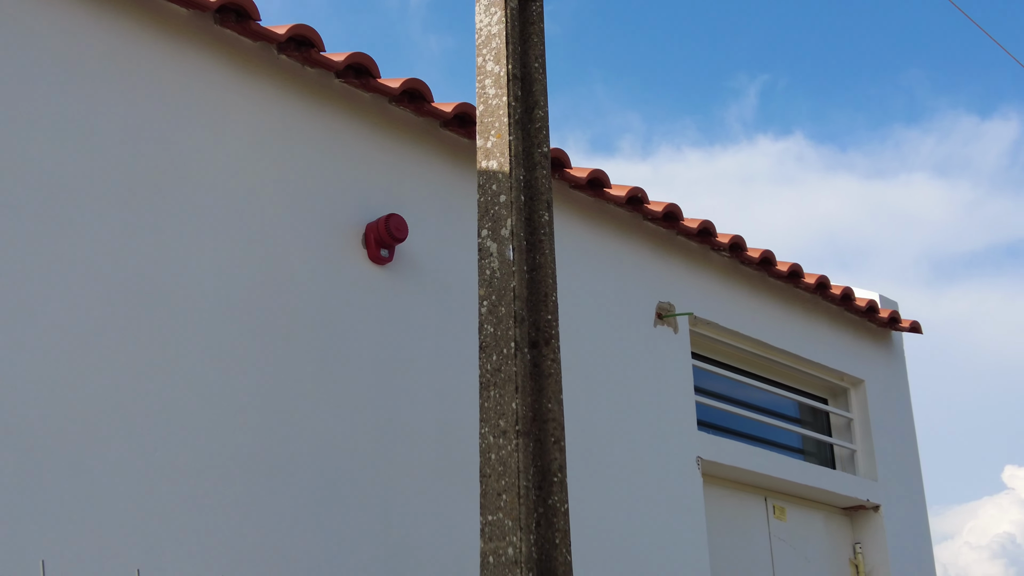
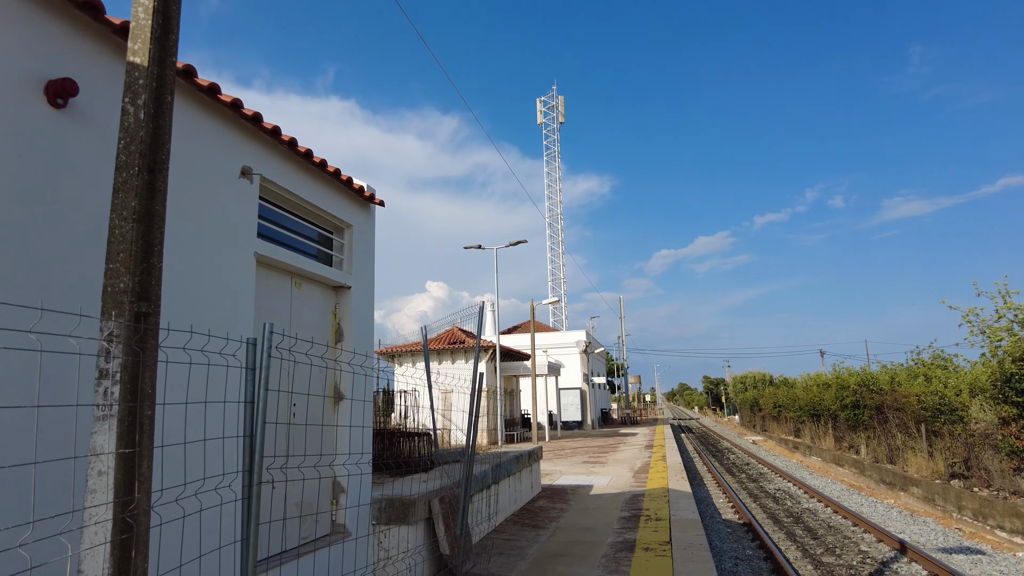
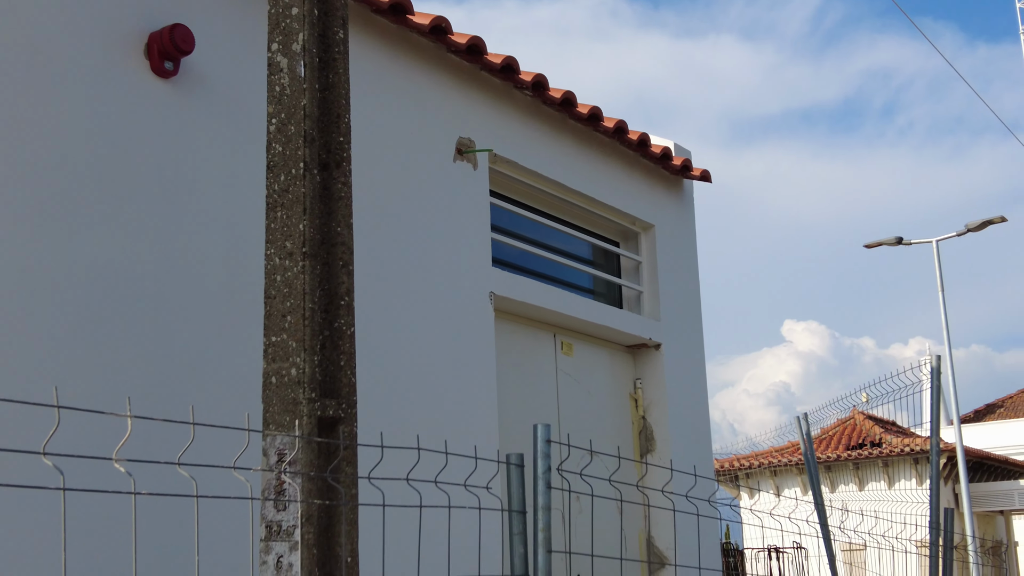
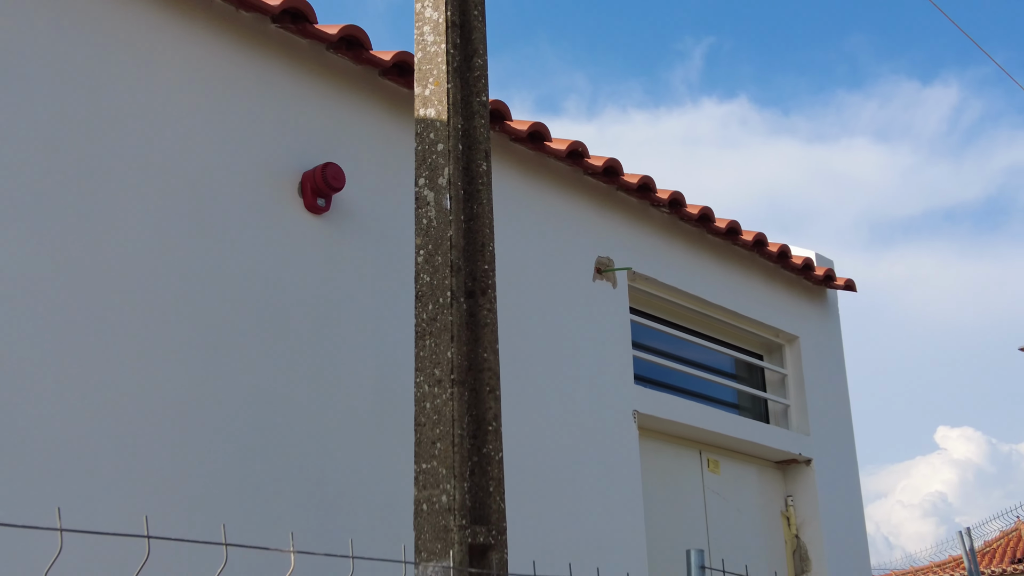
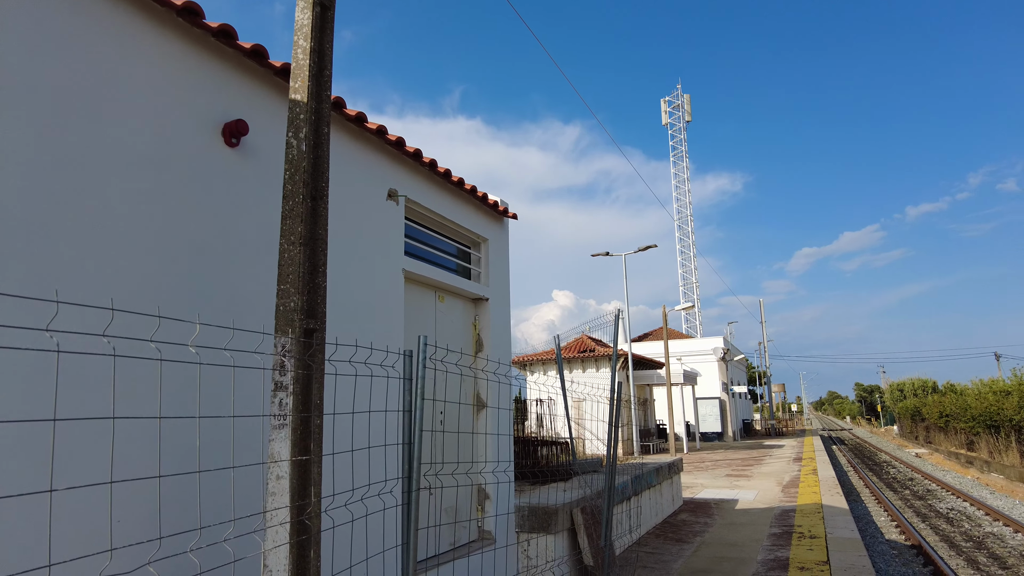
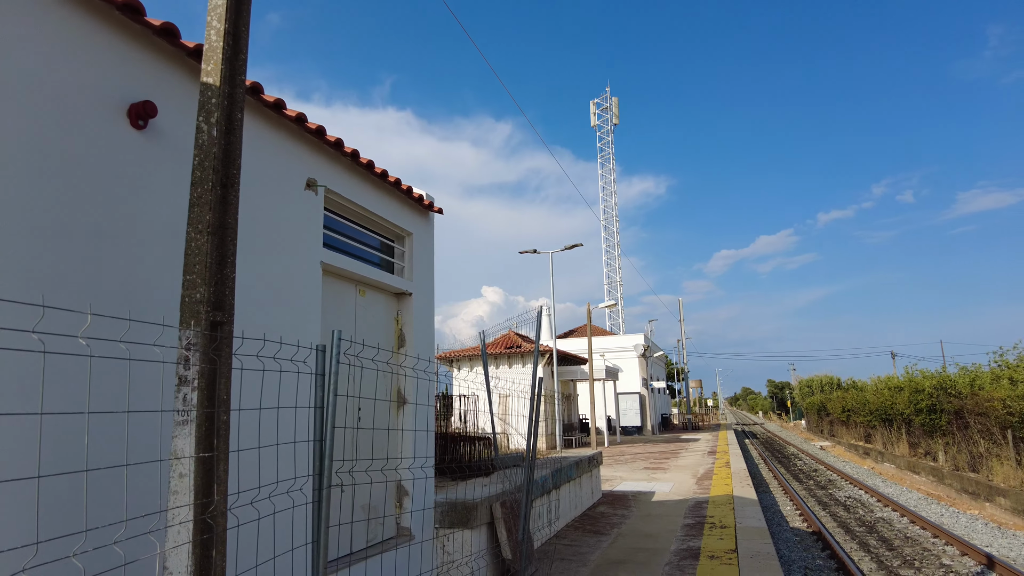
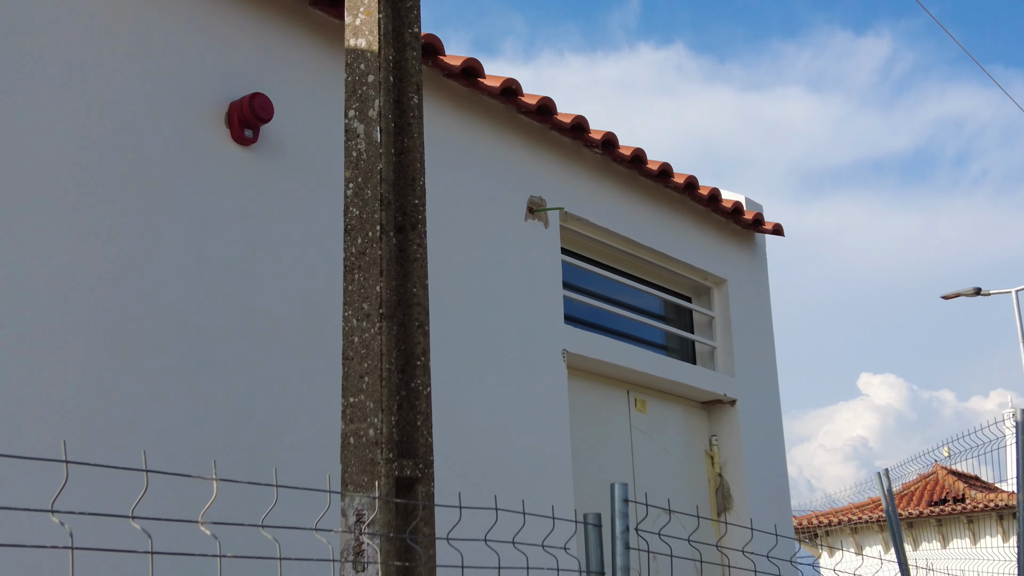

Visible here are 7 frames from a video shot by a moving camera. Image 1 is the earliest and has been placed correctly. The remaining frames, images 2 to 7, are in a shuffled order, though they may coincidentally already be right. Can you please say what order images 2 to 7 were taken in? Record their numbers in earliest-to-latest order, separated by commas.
4, 7, 3, 5, 6, 2
